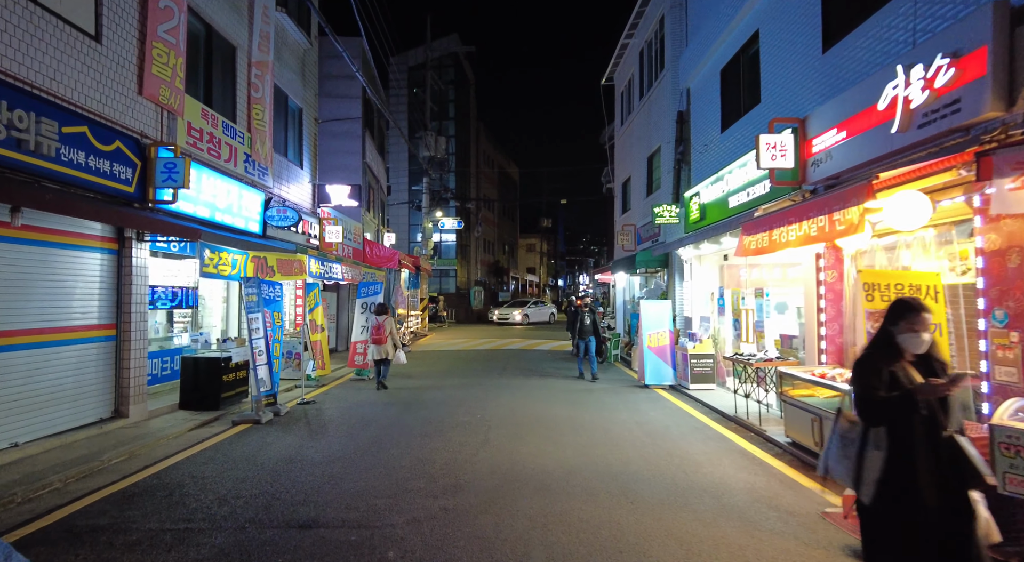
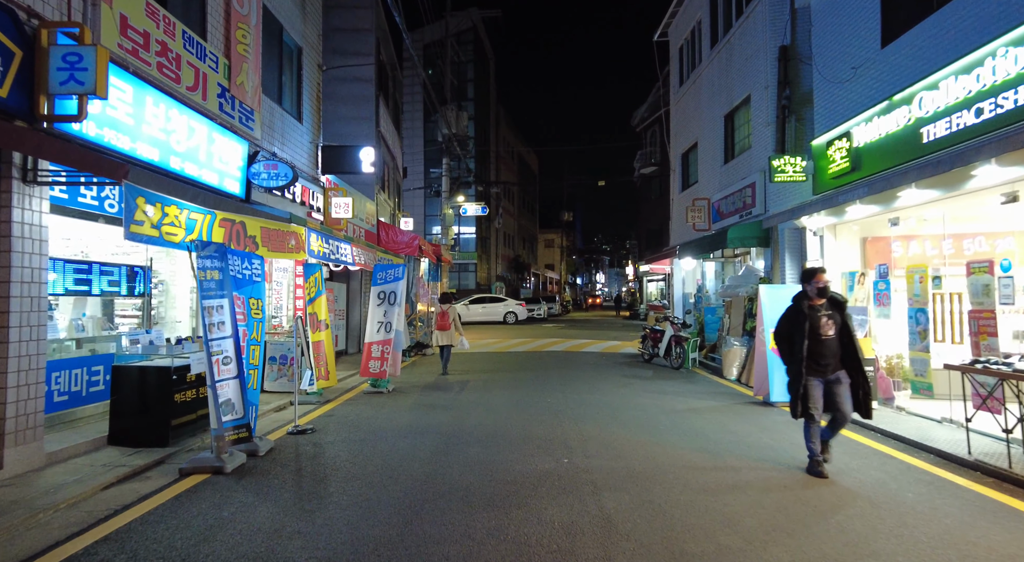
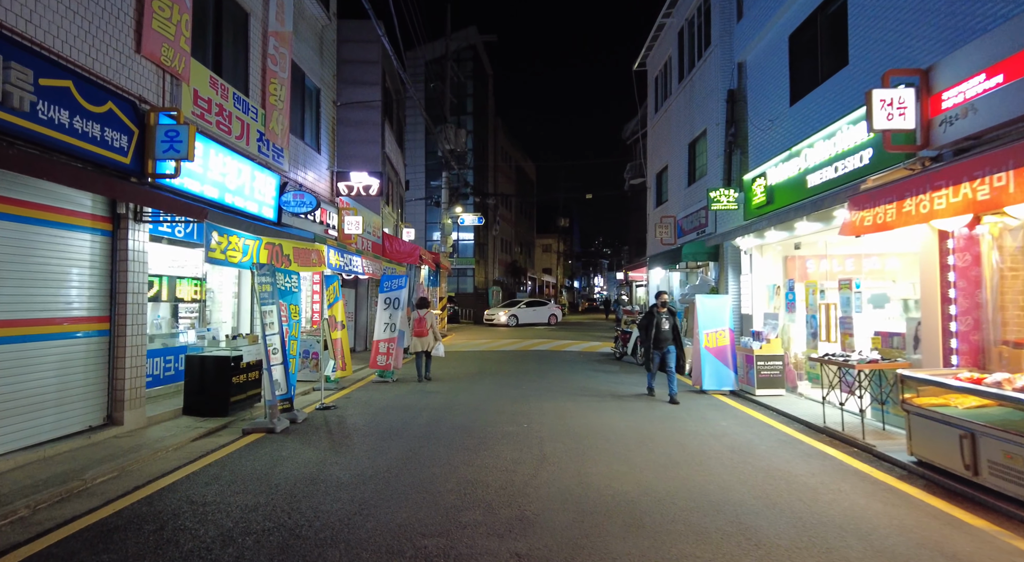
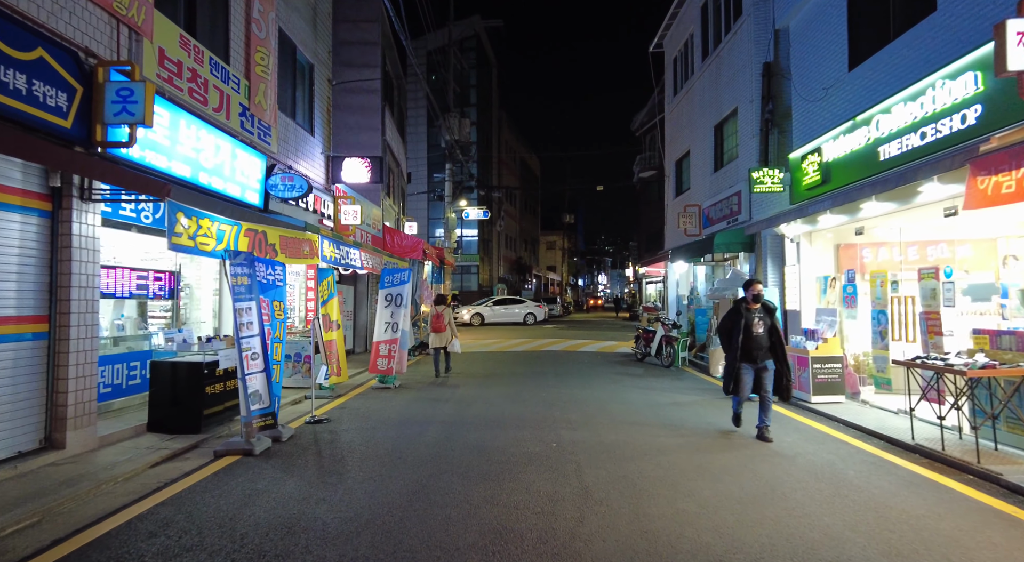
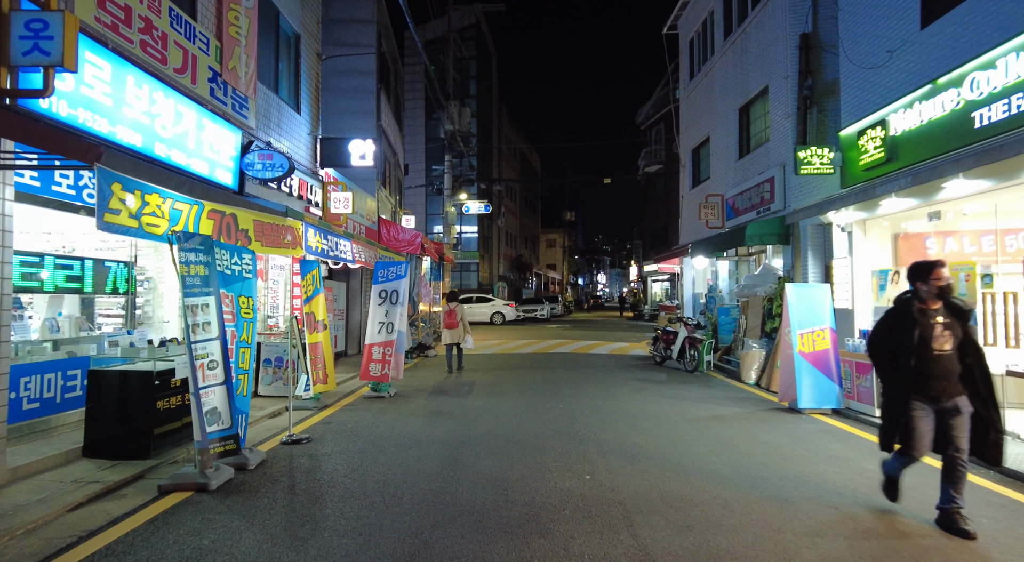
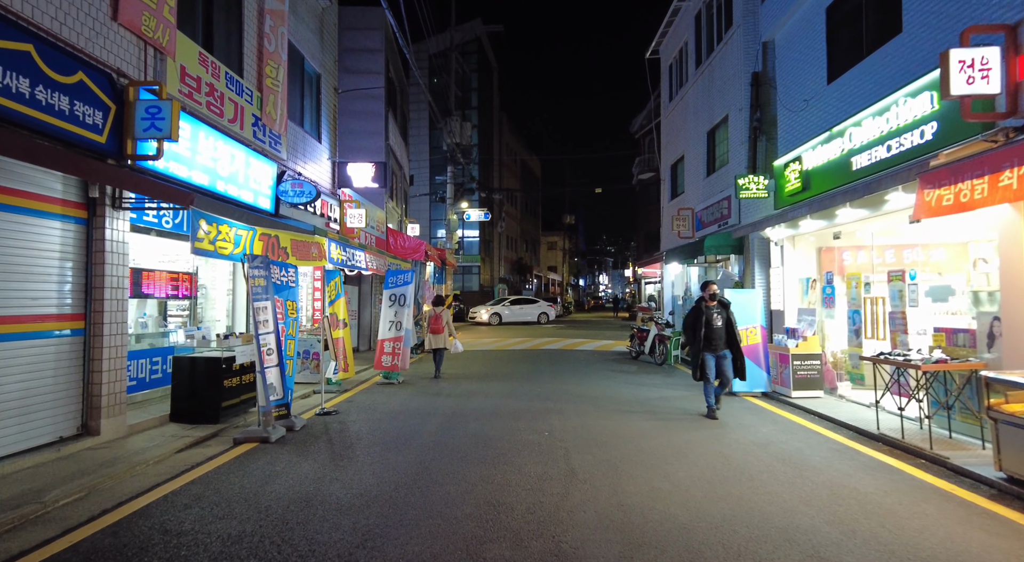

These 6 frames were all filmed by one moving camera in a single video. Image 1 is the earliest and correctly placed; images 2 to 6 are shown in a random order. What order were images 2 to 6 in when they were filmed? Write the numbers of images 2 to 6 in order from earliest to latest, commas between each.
3, 6, 4, 2, 5
